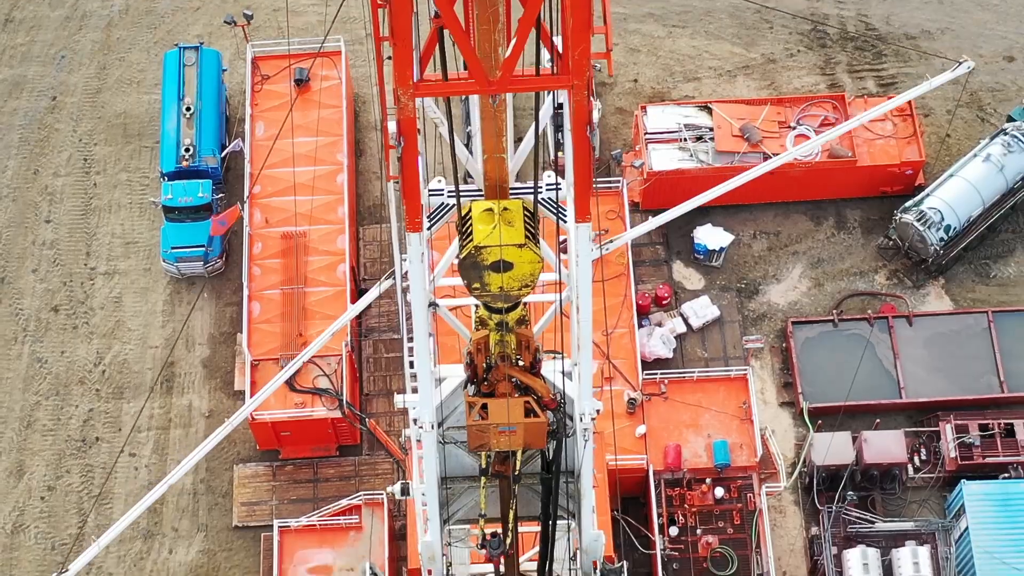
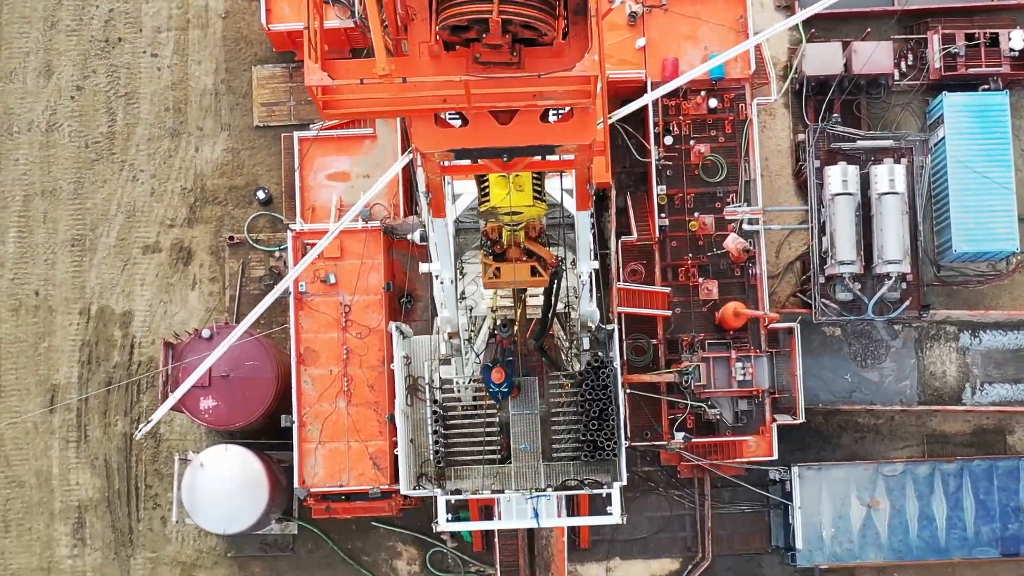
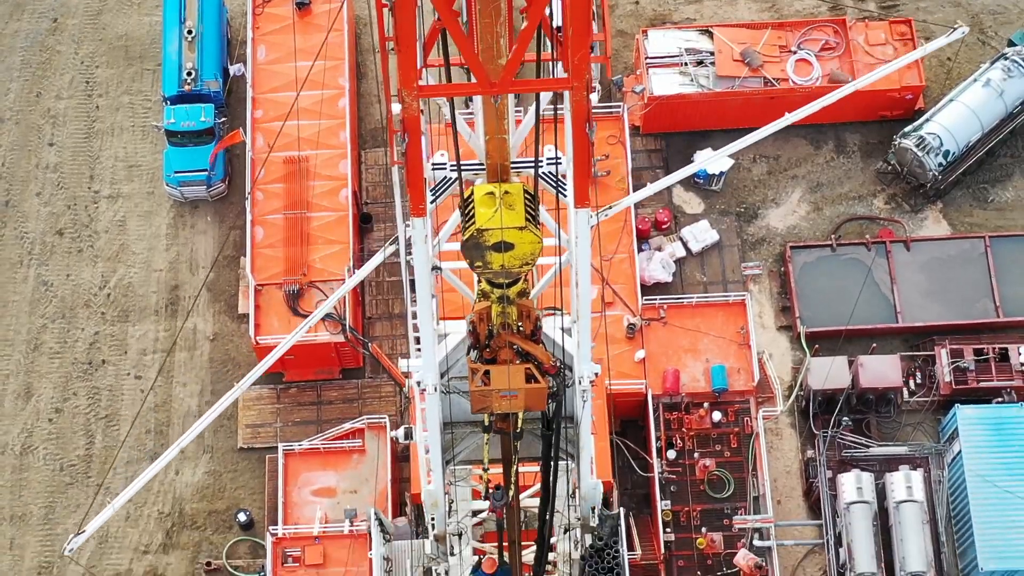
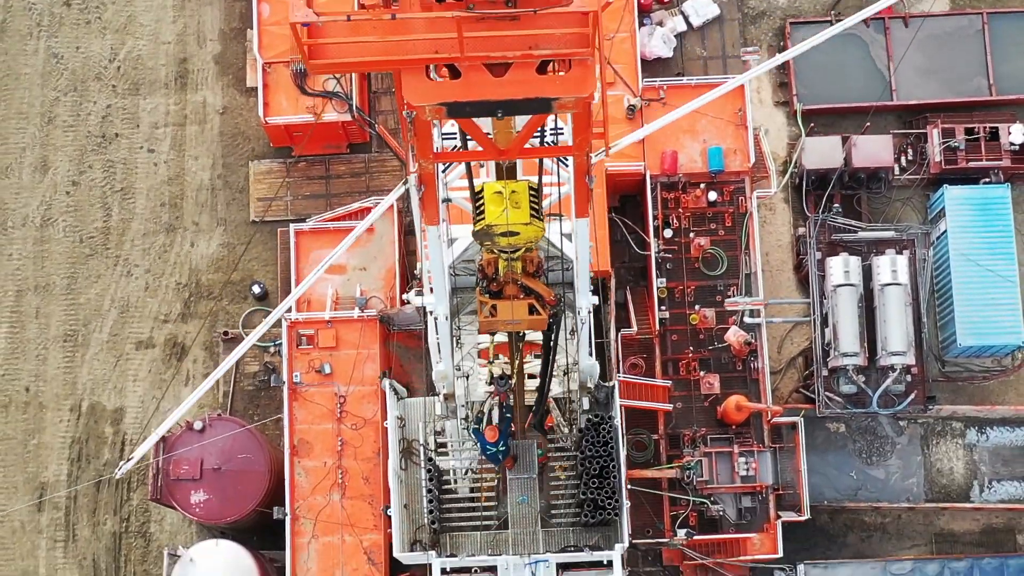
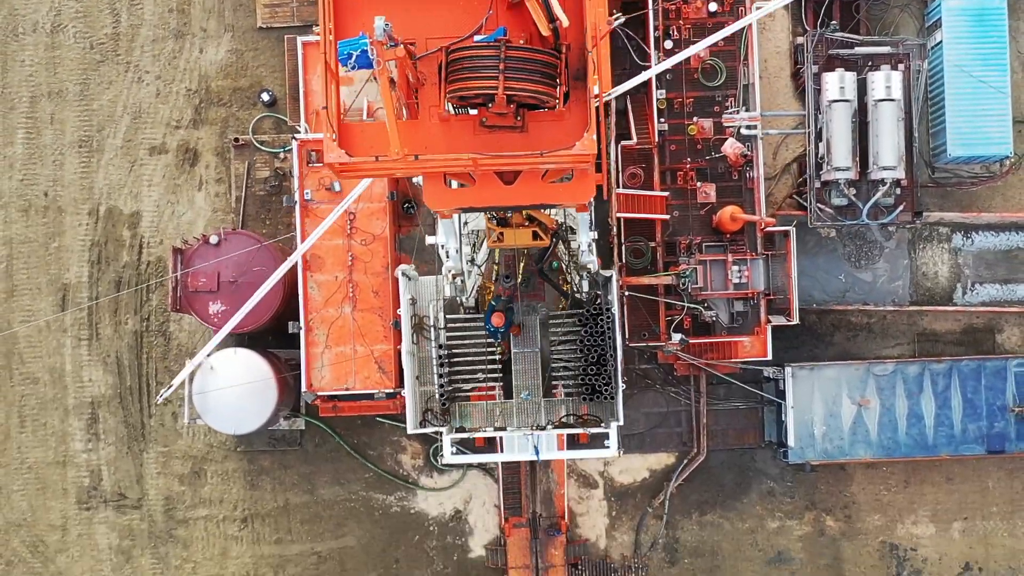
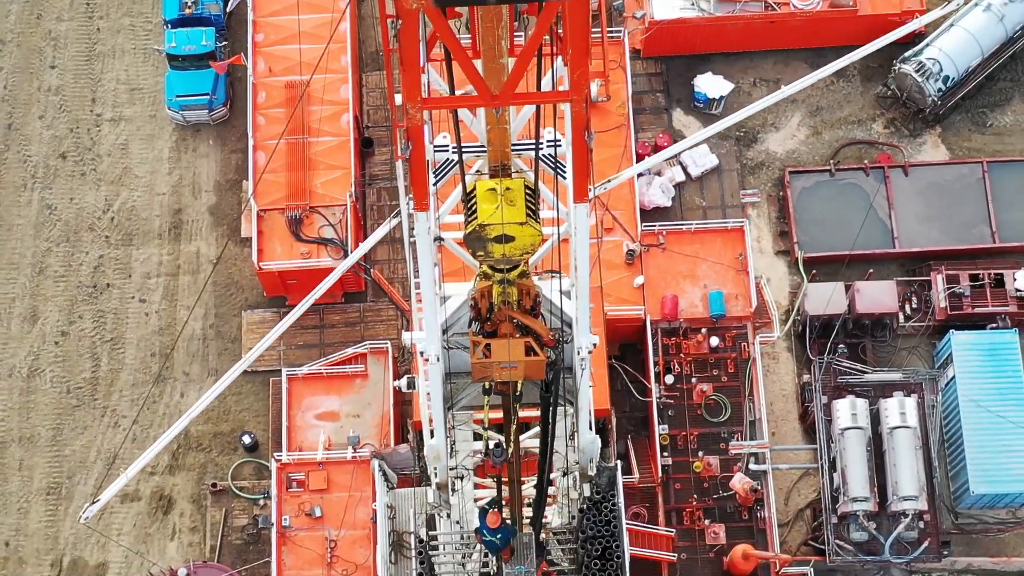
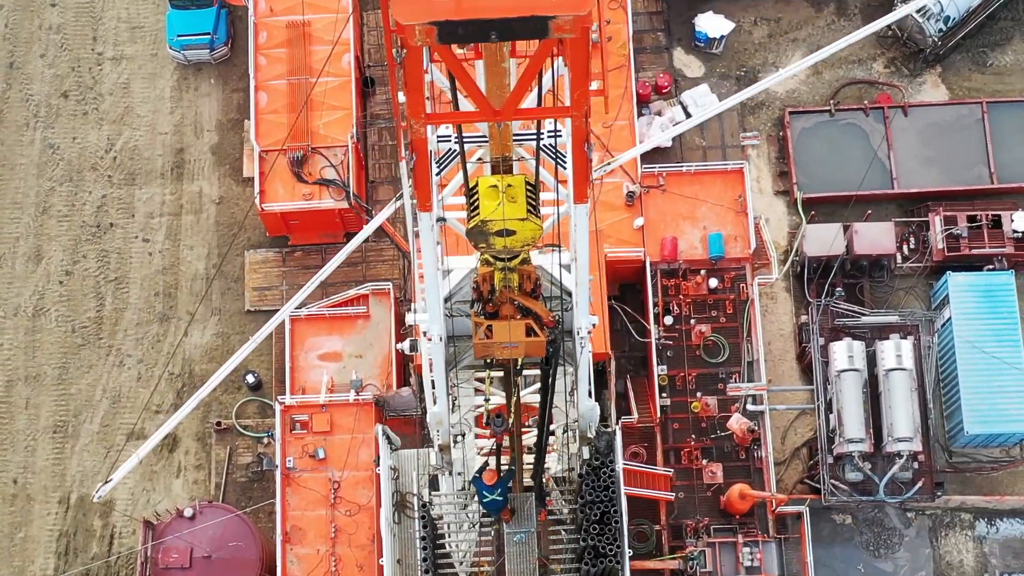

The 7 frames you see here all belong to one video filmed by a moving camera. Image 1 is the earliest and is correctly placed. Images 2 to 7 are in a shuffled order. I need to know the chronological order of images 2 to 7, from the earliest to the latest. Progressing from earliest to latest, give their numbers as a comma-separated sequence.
3, 6, 7, 4, 2, 5
